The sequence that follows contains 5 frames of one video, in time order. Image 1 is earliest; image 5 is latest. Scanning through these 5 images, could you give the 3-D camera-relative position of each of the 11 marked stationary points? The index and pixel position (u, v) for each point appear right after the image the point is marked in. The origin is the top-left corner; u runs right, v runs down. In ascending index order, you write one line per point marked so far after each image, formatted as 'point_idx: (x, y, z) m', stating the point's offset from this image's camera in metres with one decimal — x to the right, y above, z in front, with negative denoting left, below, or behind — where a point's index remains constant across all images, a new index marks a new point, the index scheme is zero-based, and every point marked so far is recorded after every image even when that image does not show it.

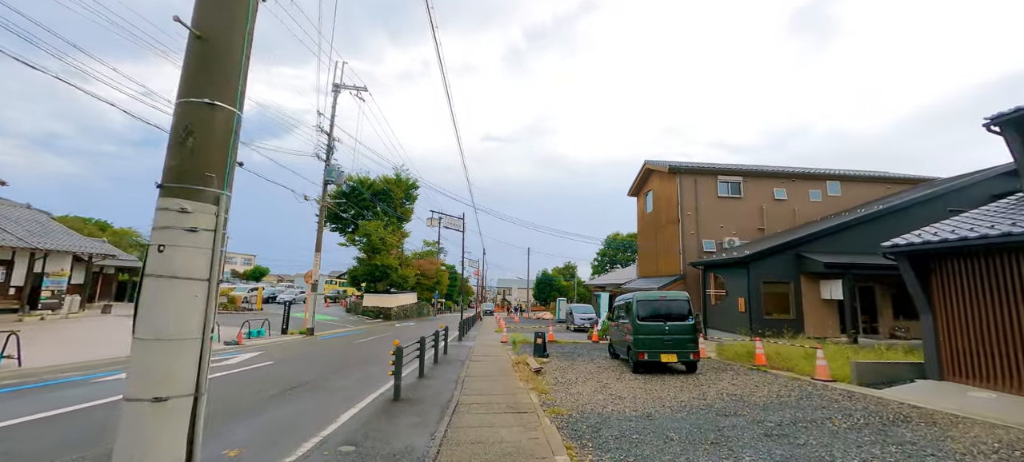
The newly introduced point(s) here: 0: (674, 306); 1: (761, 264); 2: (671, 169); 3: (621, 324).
0: (+3.5, -1.6, +8.9) m
1: (+8.6, -1.2, +14.2) m
2: (+7.3, +2.8, +18.8) m
3: (+2.7, -2.4, +10.4) m
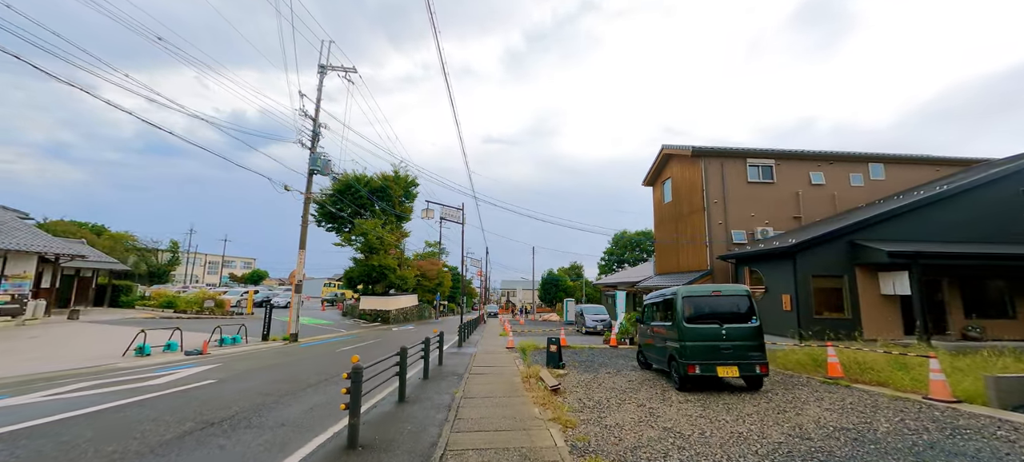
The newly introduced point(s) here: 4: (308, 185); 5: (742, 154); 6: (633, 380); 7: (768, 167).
0: (+3.6, -1.2, +6.9) m
1: (+8.8, -0.7, +12.2) m
2: (+7.5, +3.2, +16.8) m
3: (+2.9, -2.0, +8.4) m
4: (-8.8, +2.0, +17.6) m
5: (+9.4, +3.2, +16.9) m
6: (+2.3, -2.8, +7.6) m
7: (+10.6, +2.7, +17.0) m
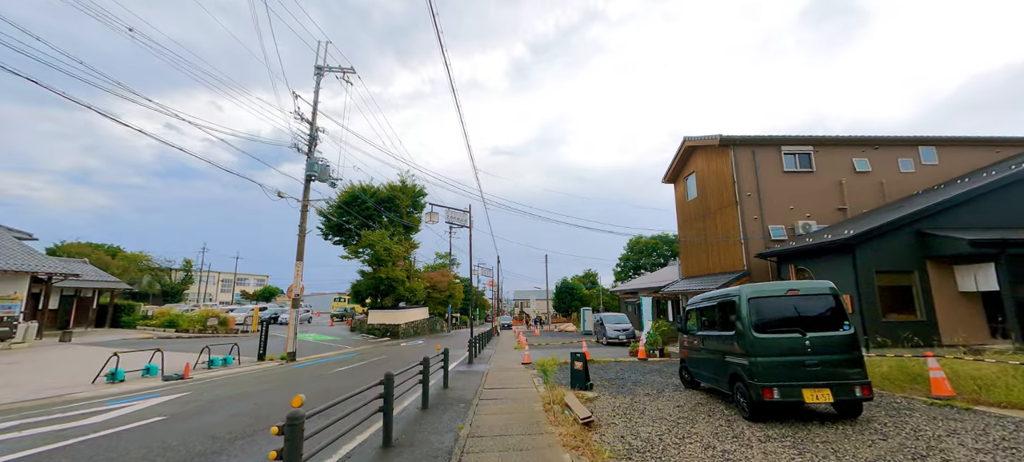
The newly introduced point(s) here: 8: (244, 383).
0: (+3.9, -1.0, +5.3) m
1: (+9.2, -0.4, +10.5) m
2: (+7.8, +3.4, +15.3) m
3: (+3.2, -1.8, +6.9) m
4: (-8.3, +1.6, +16.5) m
5: (+9.8, +3.4, +15.3) m
6: (+2.5, -2.6, +6.1) m
7: (+11.0, +2.9, +15.3) m
8: (-6.5, -3.7, +10.0) m
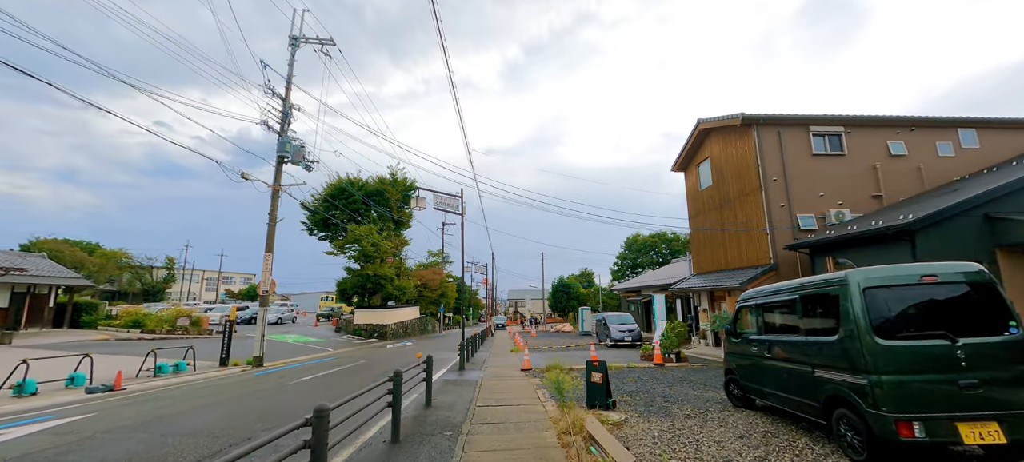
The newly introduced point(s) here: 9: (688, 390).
0: (+3.9, -0.6, +3.7) m
1: (+9.1, -0.1, +9.0) m
2: (+7.7, +3.7, +13.7) m
3: (+3.2, -1.4, +5.2) m
4: (-8.4, +2.0, +14.7) m
5: (+9.7, +3.7, +13.7) m
6: (+2.6, -2.2, +4.4) m
7: (+10.9, +3.2, +13.8) m
8: (-6.5, -3.3, +8.2) m
9: (+3.2, -2.8, +7.4) m
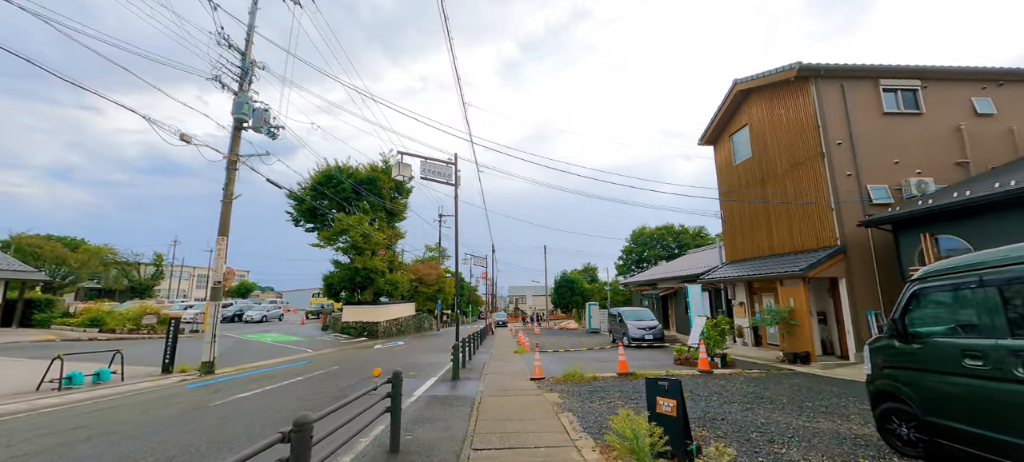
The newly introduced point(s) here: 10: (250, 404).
0: (+4.1, 0.0, +1.3) m
1: (+9.3, +0.5, +6.6) m
2: (+7.9, +4.4, +11.3) m
3: (+3.4, -0.8, +2.8) m
4: (-8.3, +2.6, +12.2) m
5: (+9.8, +4.4, +11.3) m
6: (+2.7, -1.6, +2.0) m
7: (+11.0, +3.9, +11.4) m
8: (-6.3, -2.7, +5.7) m
9: (+3.3, -2.2, +5.0) m
10: (-4.3, -2.8, +6.7) m
